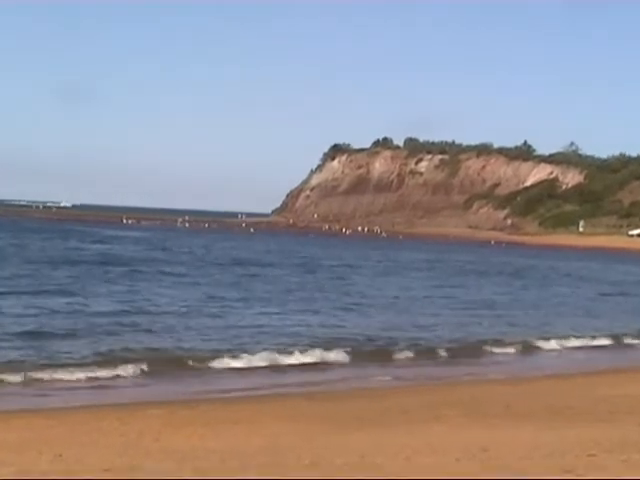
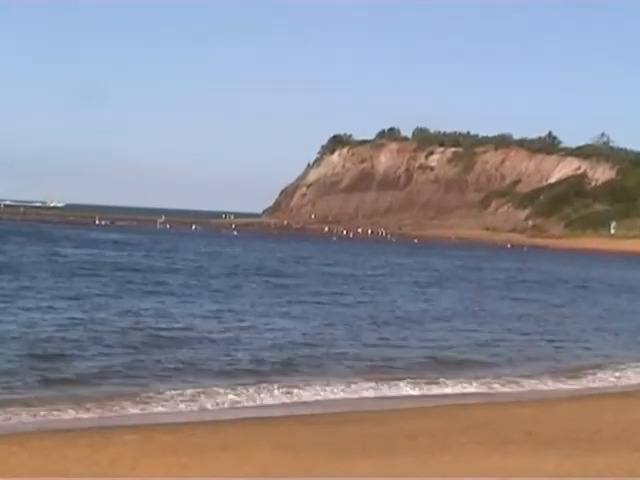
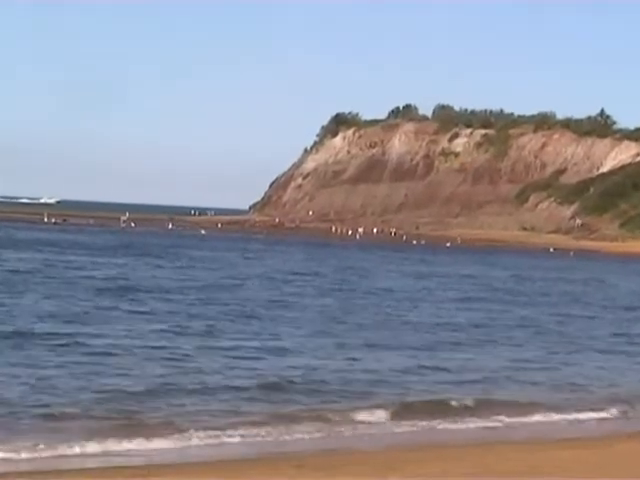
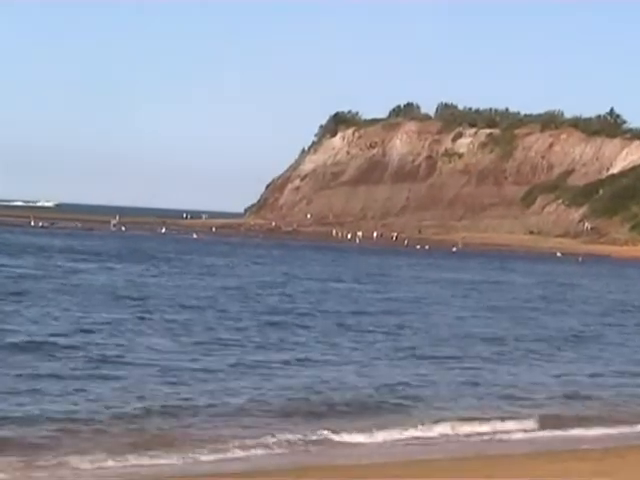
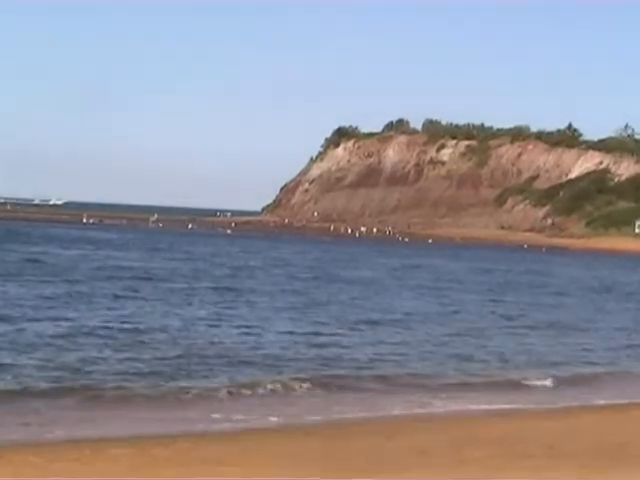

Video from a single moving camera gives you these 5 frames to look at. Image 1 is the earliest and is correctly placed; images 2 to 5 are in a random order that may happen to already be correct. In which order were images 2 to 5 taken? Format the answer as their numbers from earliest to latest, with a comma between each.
2, 5, 3, 4
